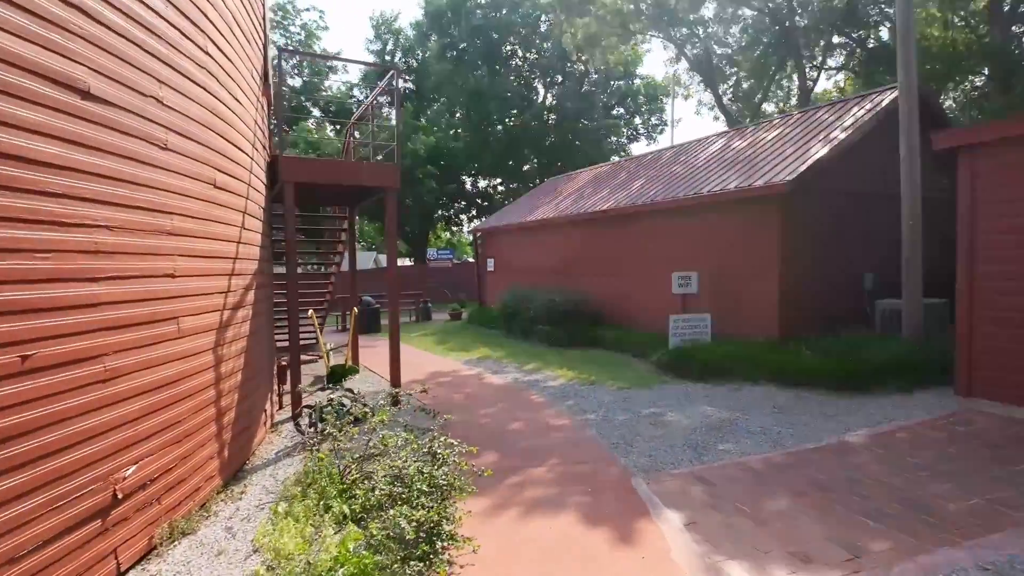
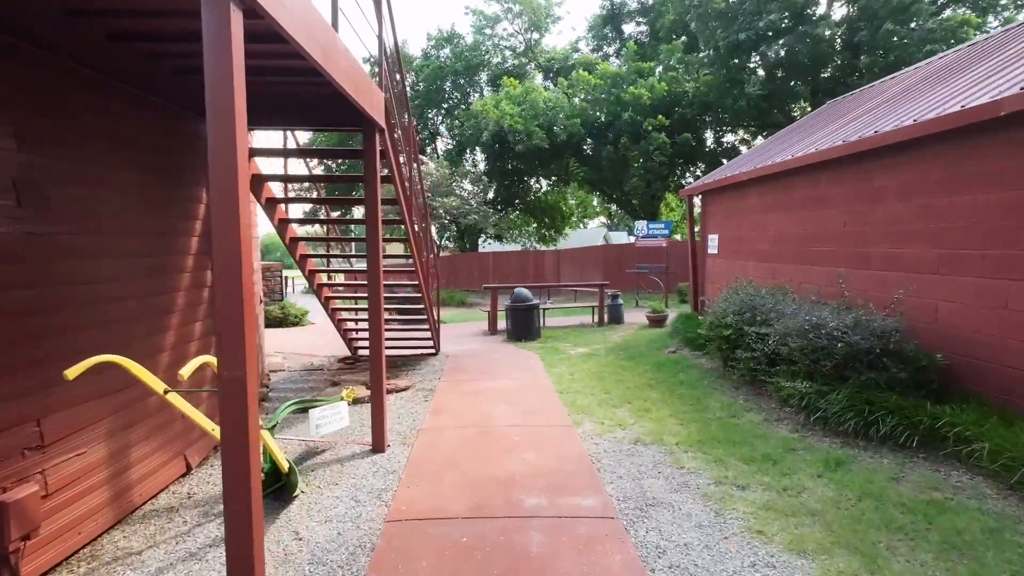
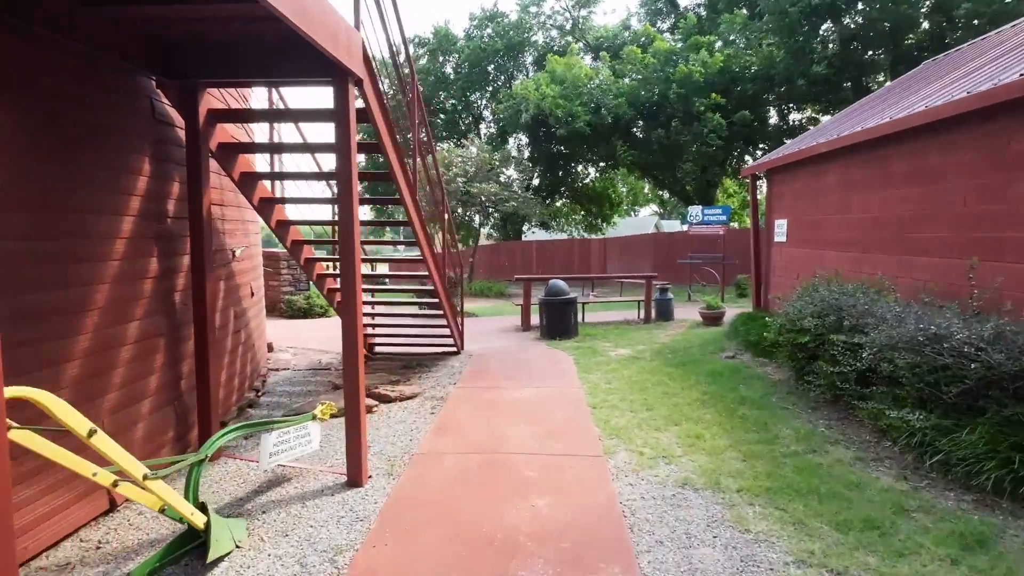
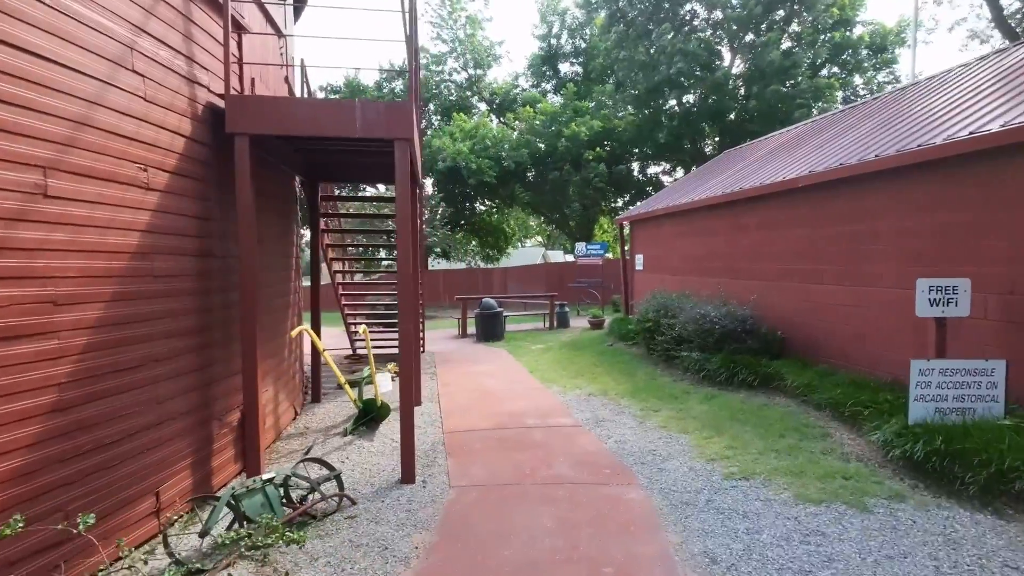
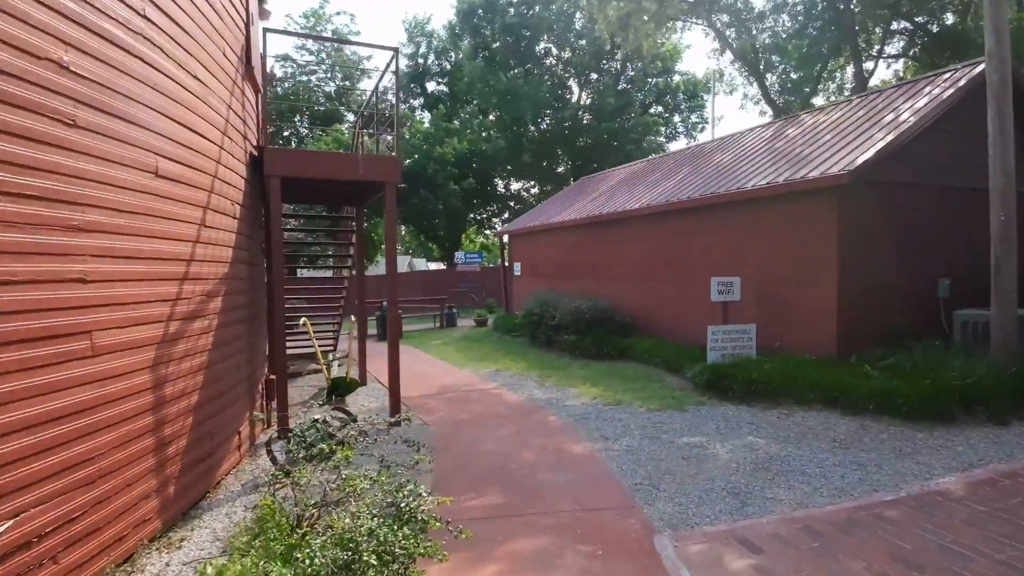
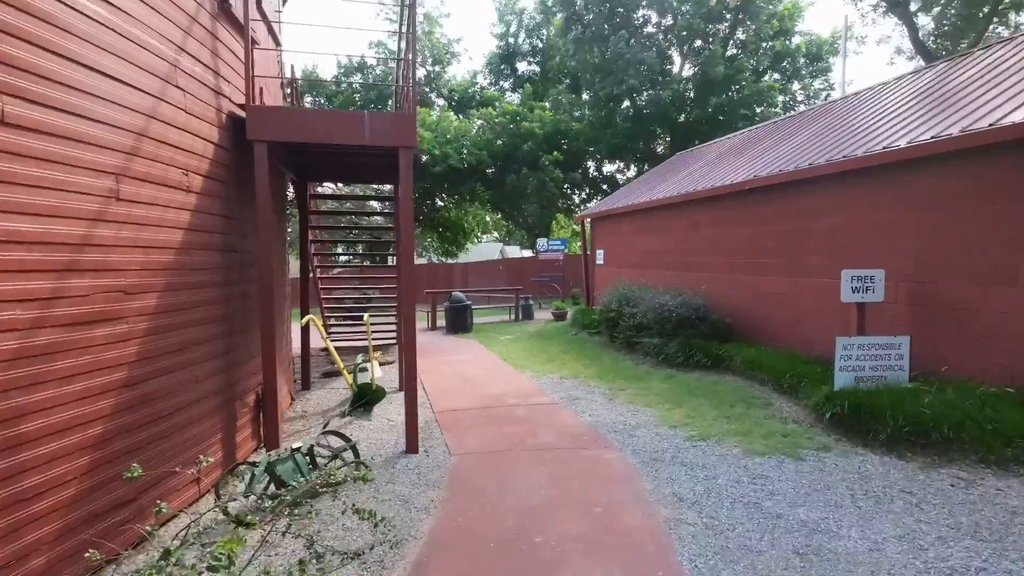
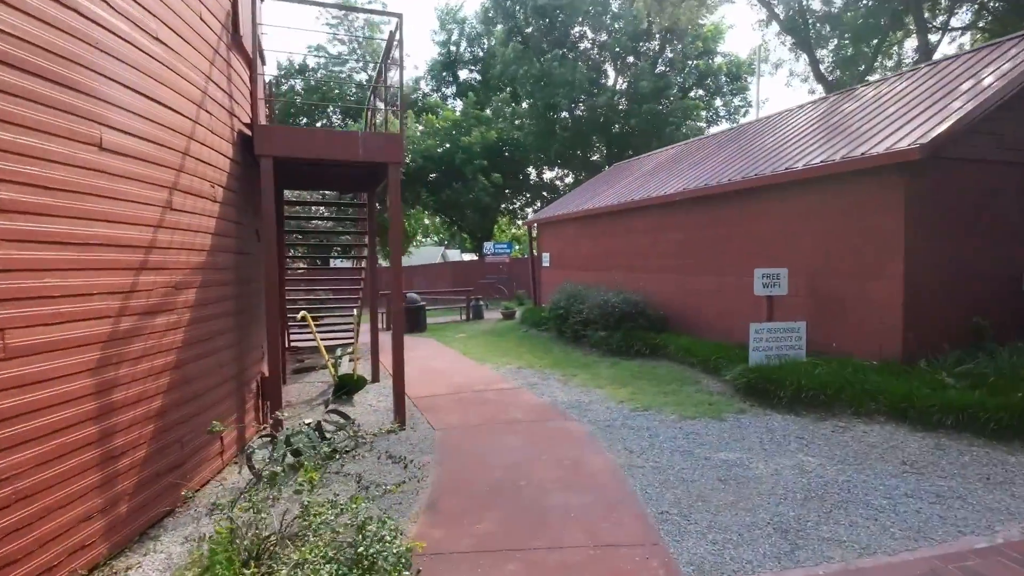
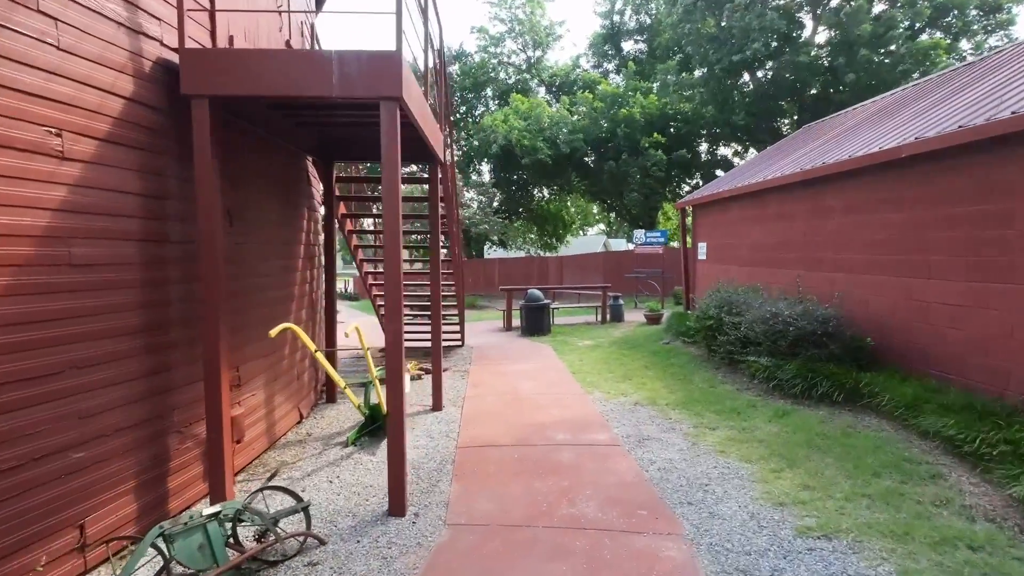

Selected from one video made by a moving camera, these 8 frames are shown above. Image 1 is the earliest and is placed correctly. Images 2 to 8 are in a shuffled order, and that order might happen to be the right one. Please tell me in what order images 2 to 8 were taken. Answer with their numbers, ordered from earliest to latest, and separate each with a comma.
5, 7, 6, 4, 8, 2, 3
